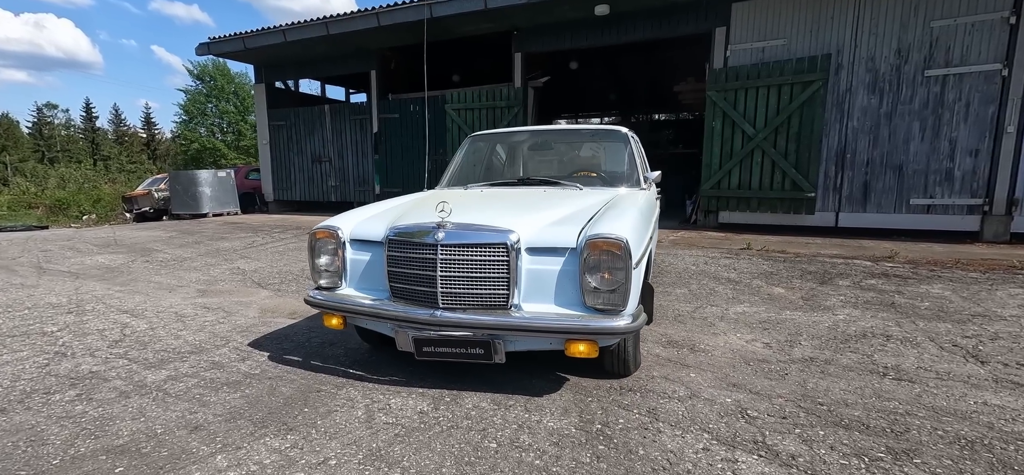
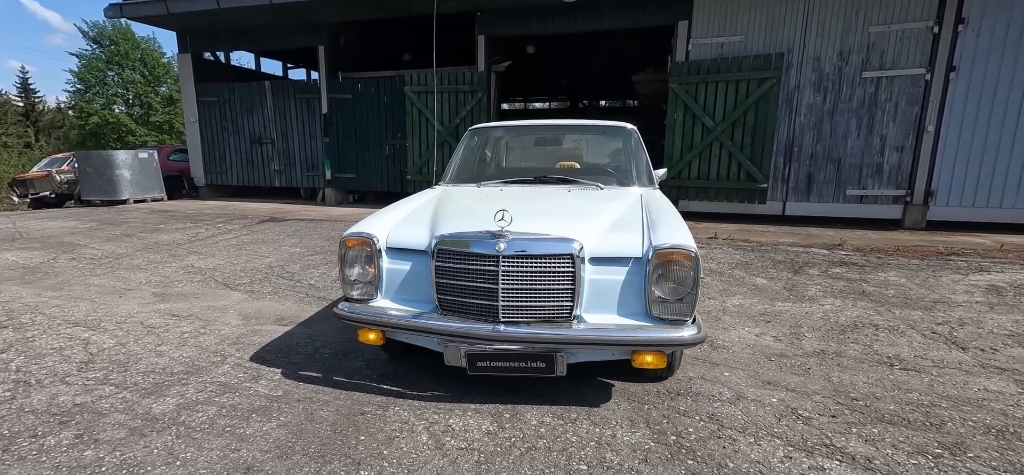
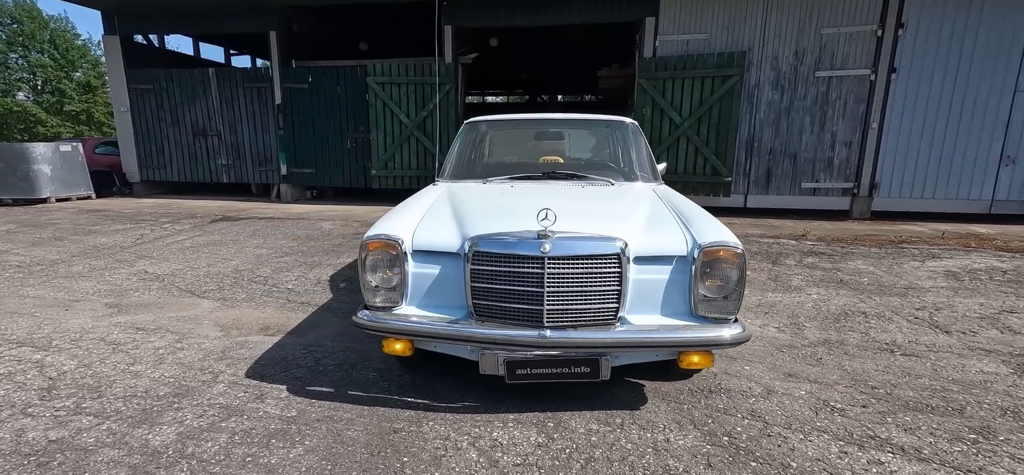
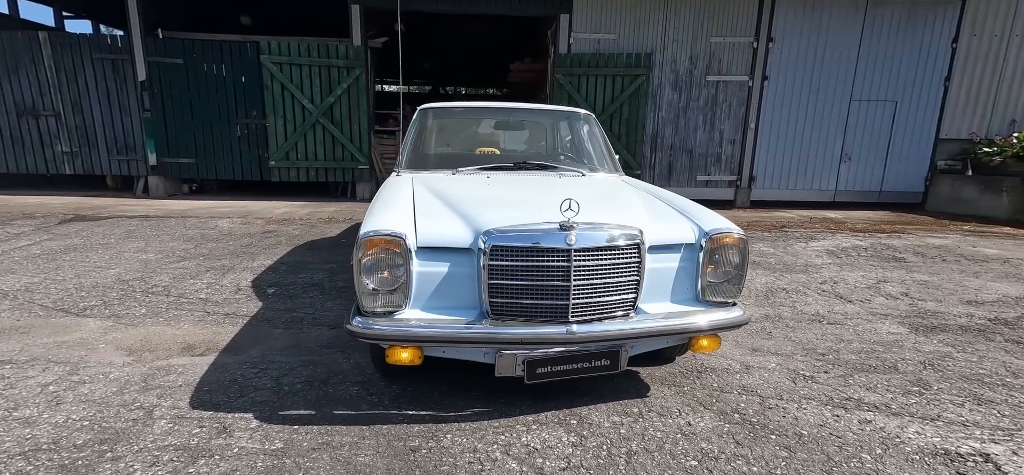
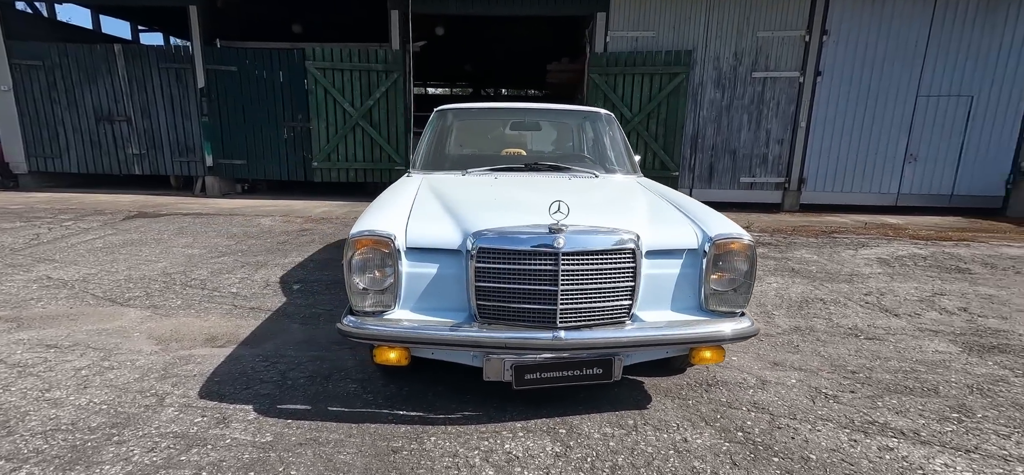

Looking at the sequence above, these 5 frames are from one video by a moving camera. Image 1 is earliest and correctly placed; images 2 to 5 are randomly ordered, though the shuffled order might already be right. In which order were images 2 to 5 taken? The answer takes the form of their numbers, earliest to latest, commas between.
2, 3, 5, 4
